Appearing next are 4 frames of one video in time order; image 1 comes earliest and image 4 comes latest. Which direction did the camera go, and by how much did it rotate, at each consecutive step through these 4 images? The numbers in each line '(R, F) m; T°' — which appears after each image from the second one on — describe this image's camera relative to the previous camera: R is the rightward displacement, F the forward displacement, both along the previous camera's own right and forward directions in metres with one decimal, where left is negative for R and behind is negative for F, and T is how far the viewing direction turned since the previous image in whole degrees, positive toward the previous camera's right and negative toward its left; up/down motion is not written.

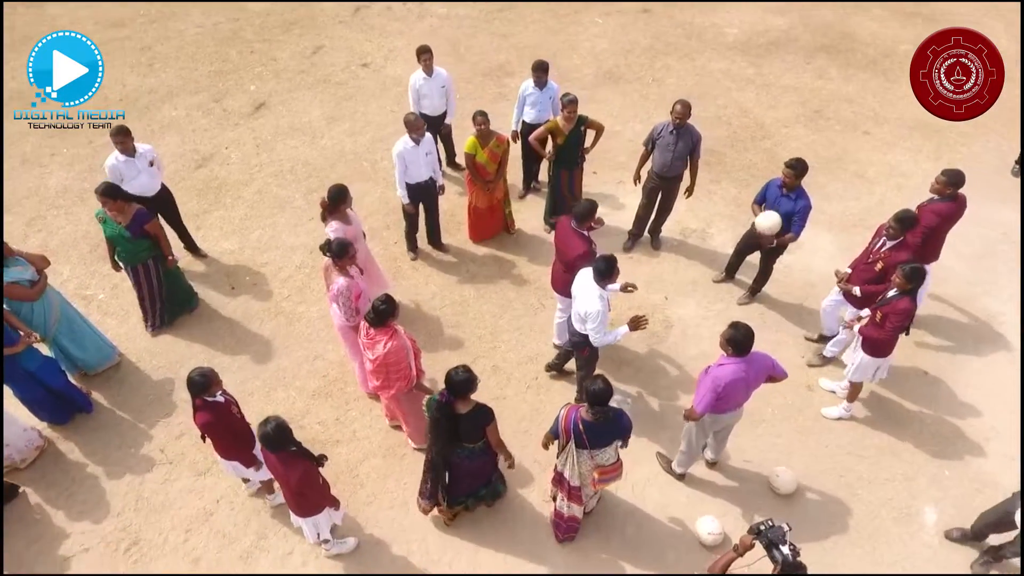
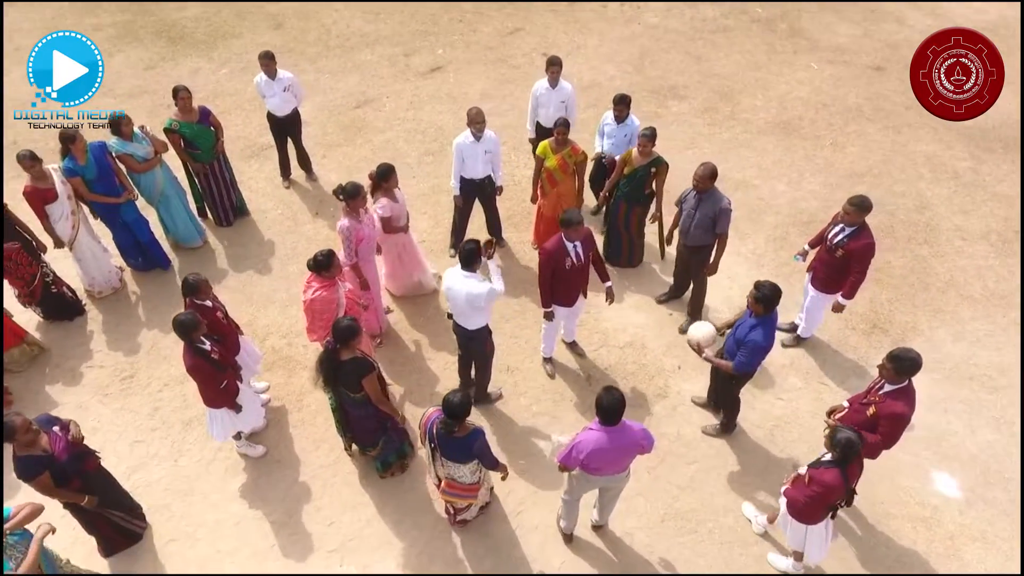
(+2.1, +0.4) m; -20°
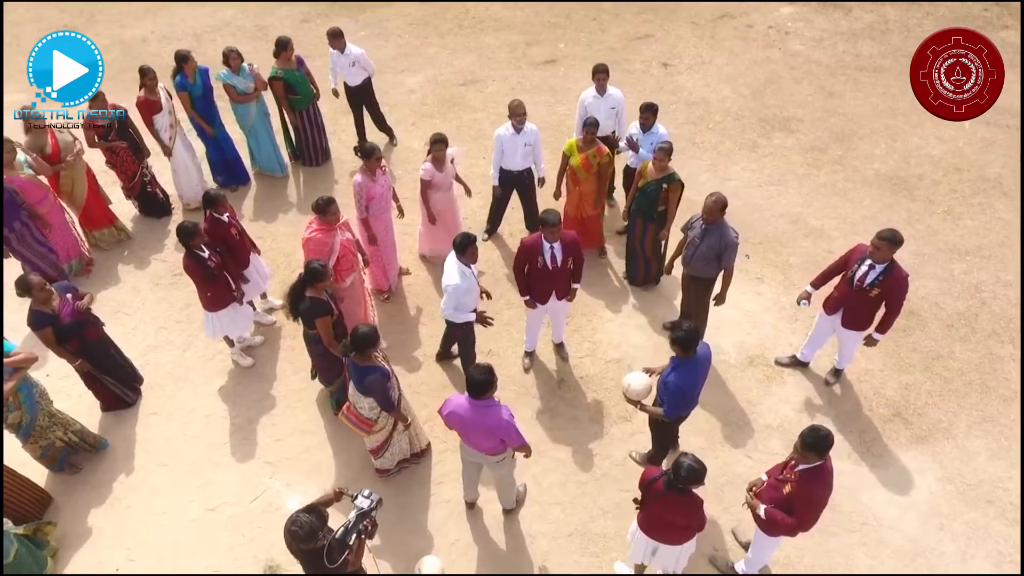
(+1.6, +0.1) m; -13°
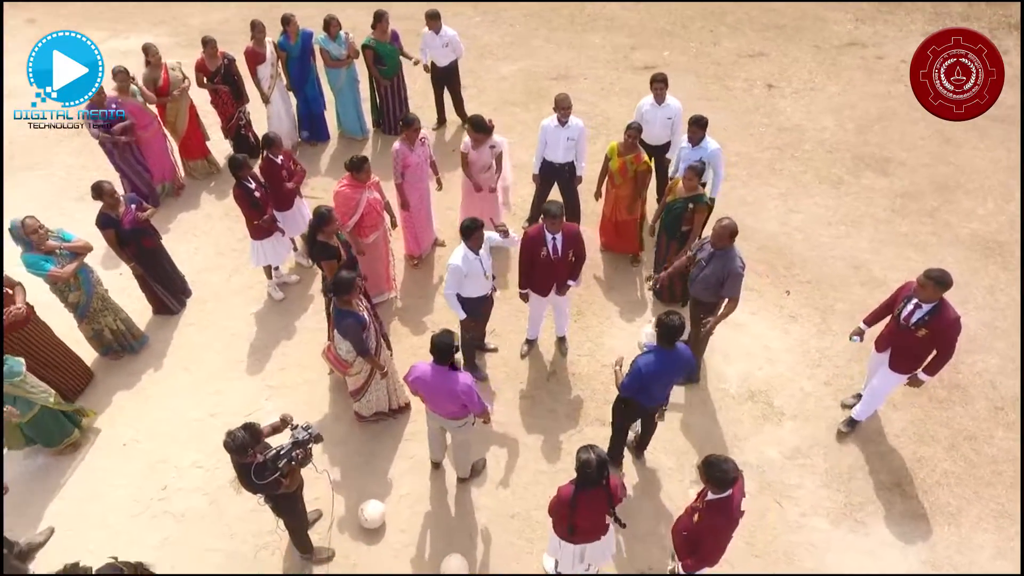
(+1.1, -0.1) m; -11°
